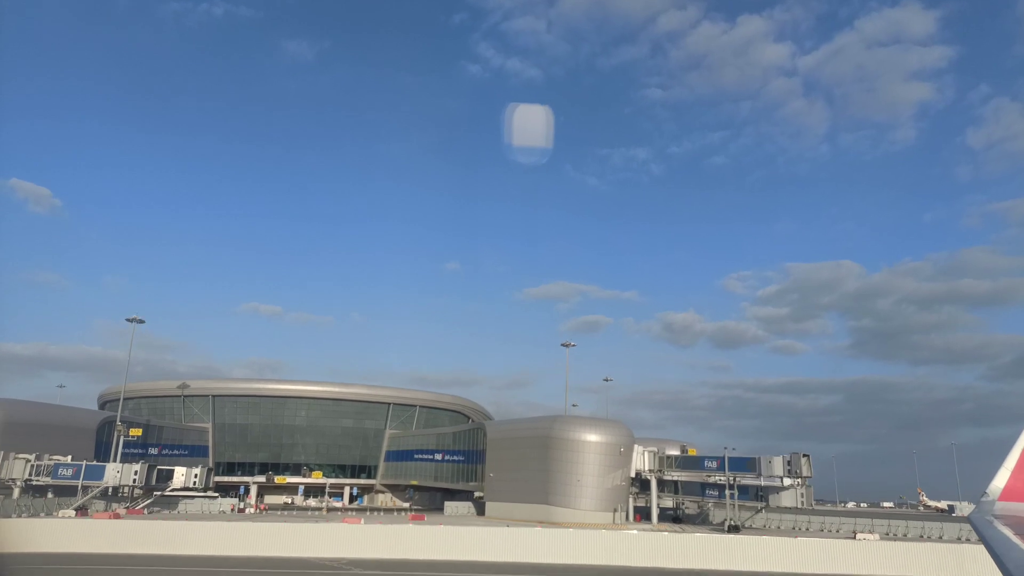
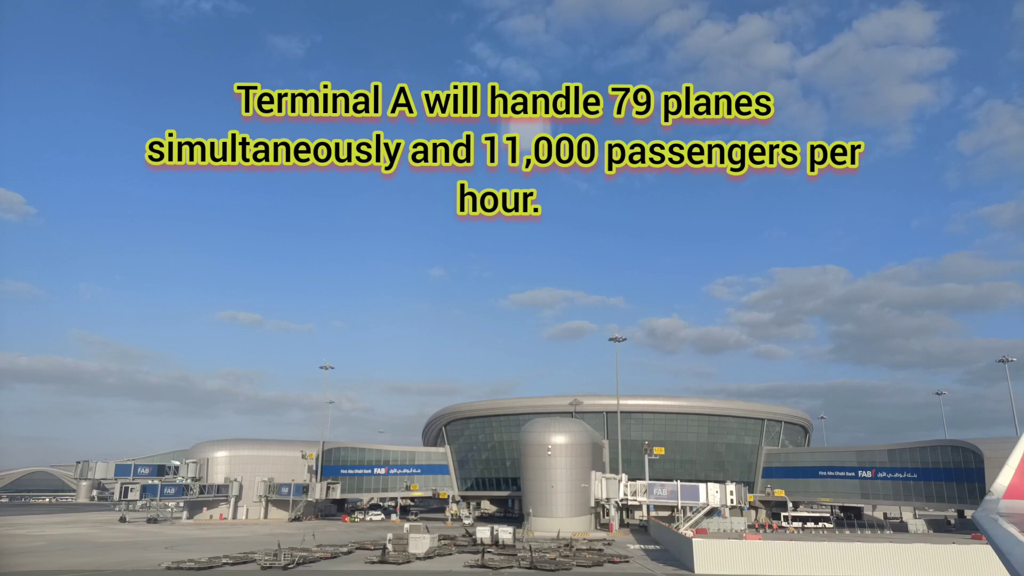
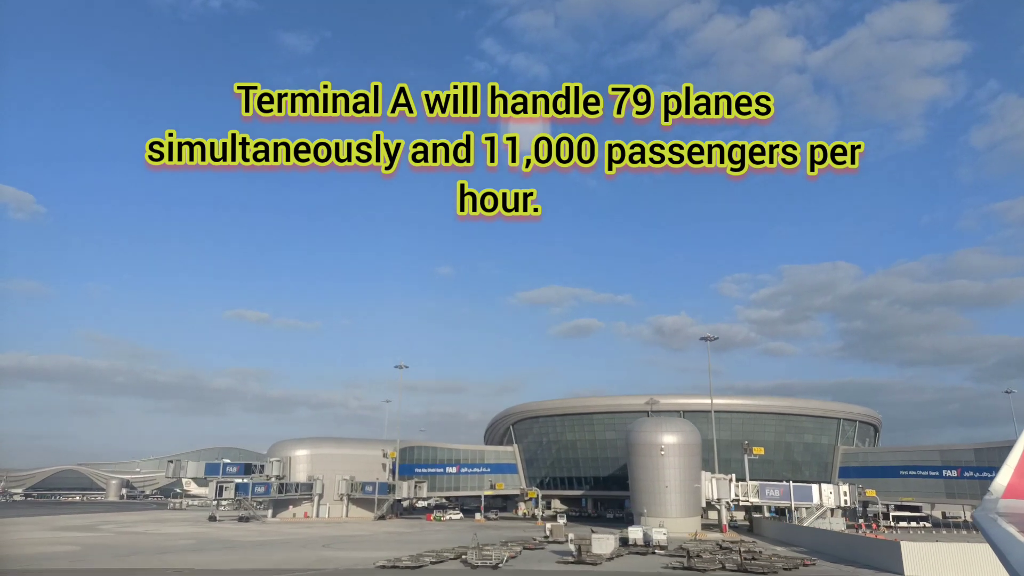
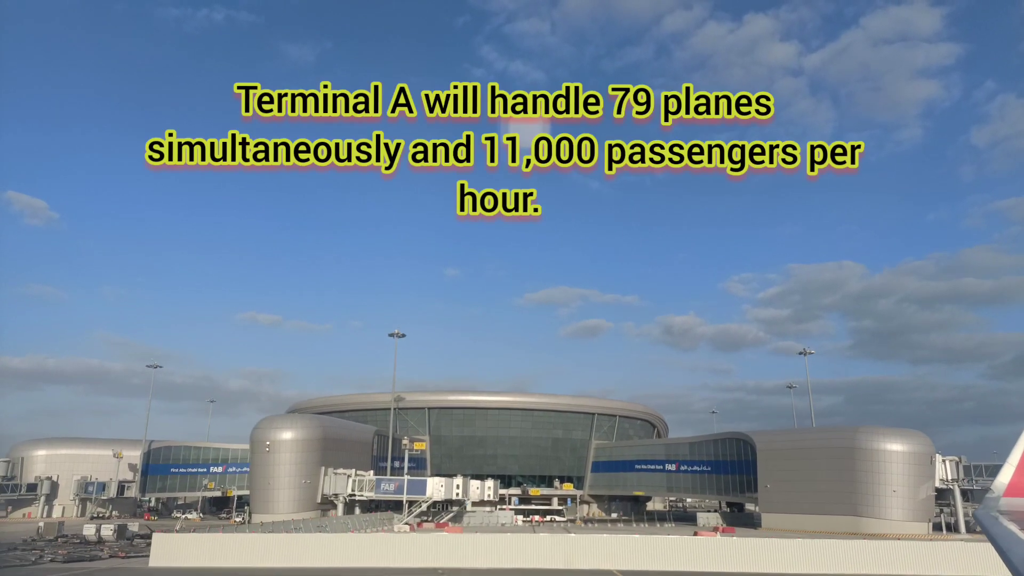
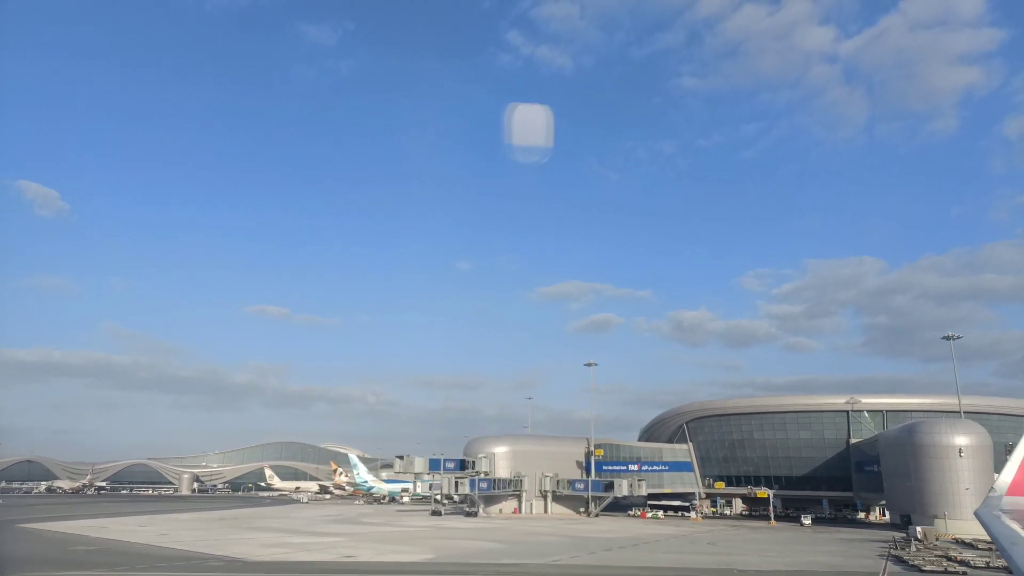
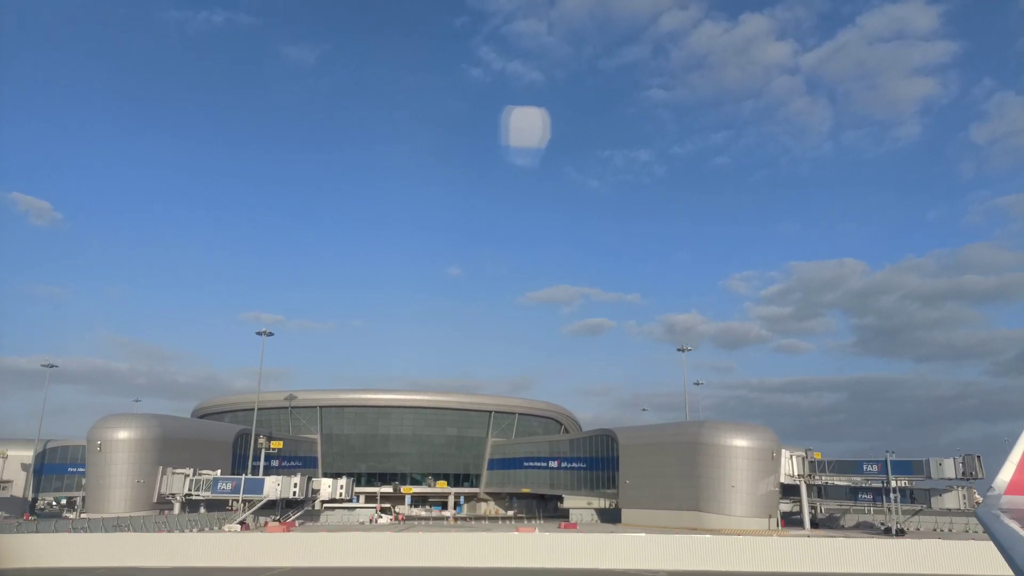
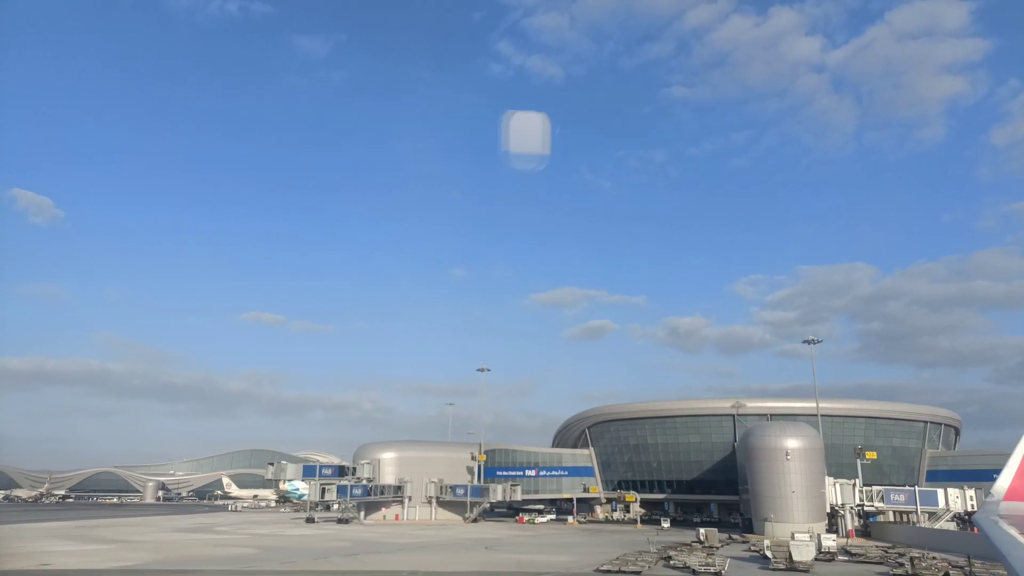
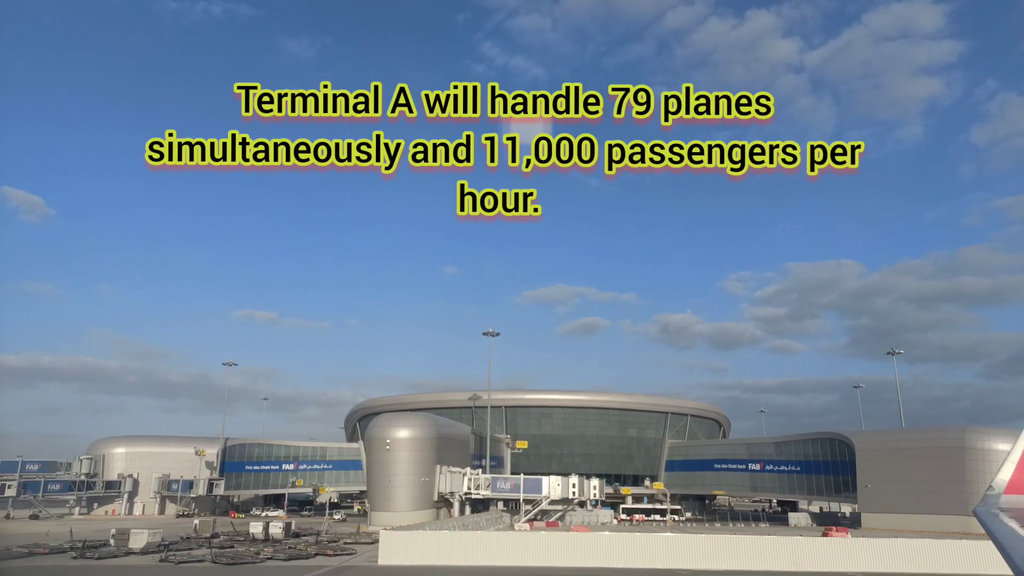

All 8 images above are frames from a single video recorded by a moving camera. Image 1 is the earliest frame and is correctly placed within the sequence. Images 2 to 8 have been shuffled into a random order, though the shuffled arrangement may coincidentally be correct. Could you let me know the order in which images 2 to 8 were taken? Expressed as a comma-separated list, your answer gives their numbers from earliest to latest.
6, 4, 8, 2, 3, 7, 5
